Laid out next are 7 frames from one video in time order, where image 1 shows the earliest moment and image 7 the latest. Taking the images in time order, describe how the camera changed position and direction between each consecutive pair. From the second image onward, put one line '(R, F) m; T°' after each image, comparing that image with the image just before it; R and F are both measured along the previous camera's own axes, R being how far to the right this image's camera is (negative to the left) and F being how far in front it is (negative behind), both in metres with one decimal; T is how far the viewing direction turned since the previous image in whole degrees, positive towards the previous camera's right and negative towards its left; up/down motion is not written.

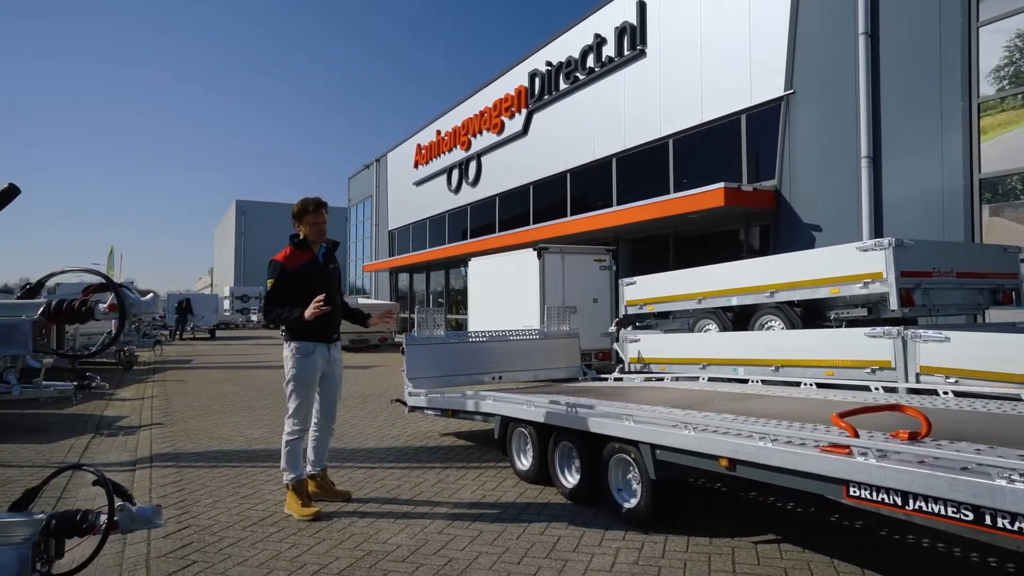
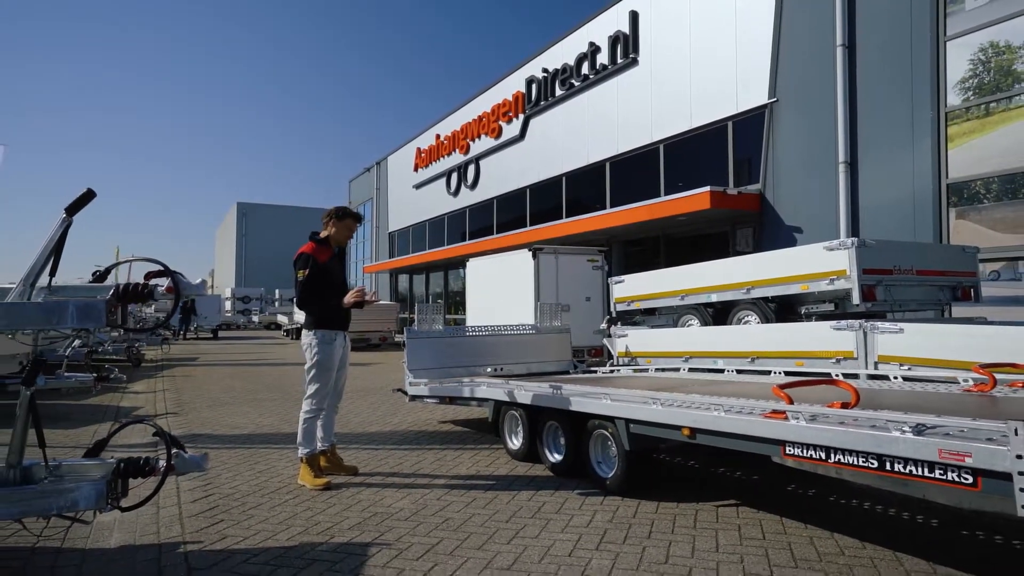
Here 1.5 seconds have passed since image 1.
(+0.1, -0.5) m; 0°
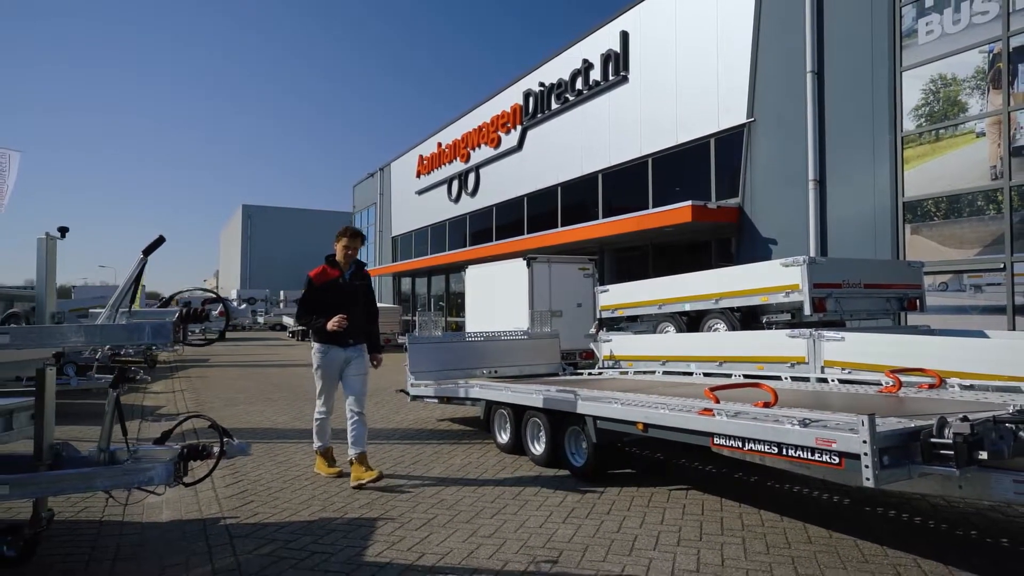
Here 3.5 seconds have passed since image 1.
(+0.1, -0.8) m; 0°
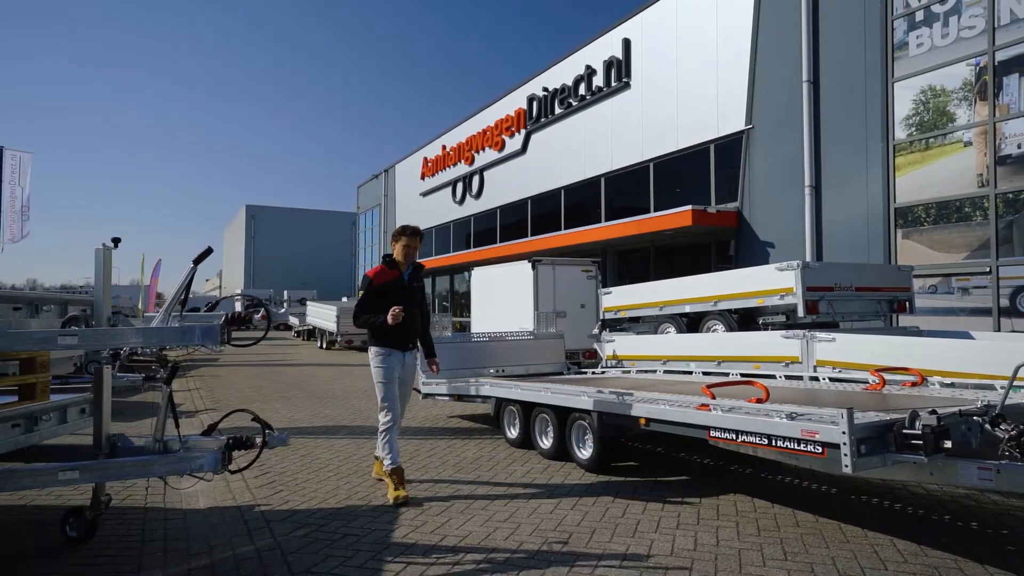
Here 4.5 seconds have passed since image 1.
(-0.1, -0.4) m; 0°
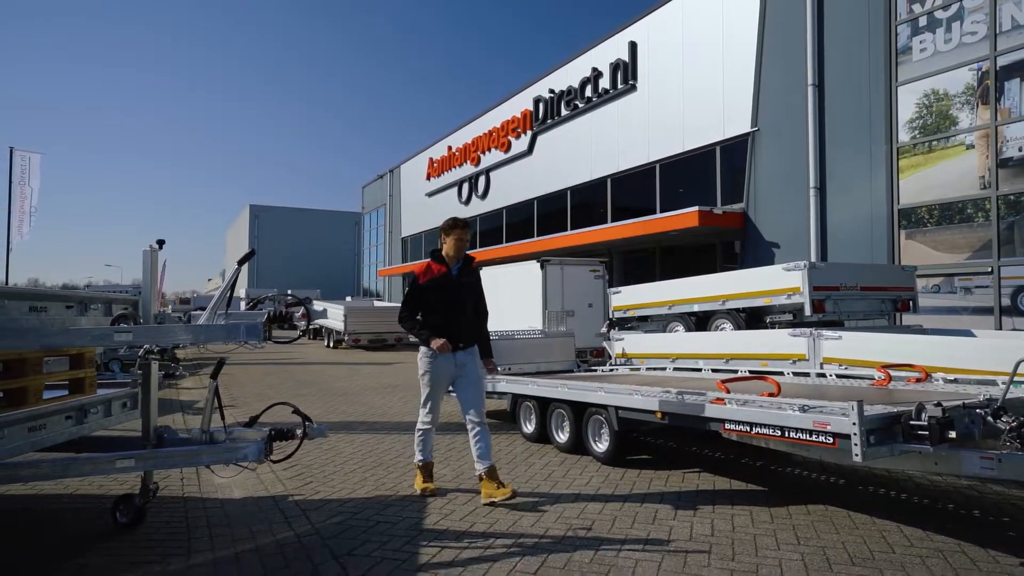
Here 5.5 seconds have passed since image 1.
(-0.2, -0.2) m; 0°
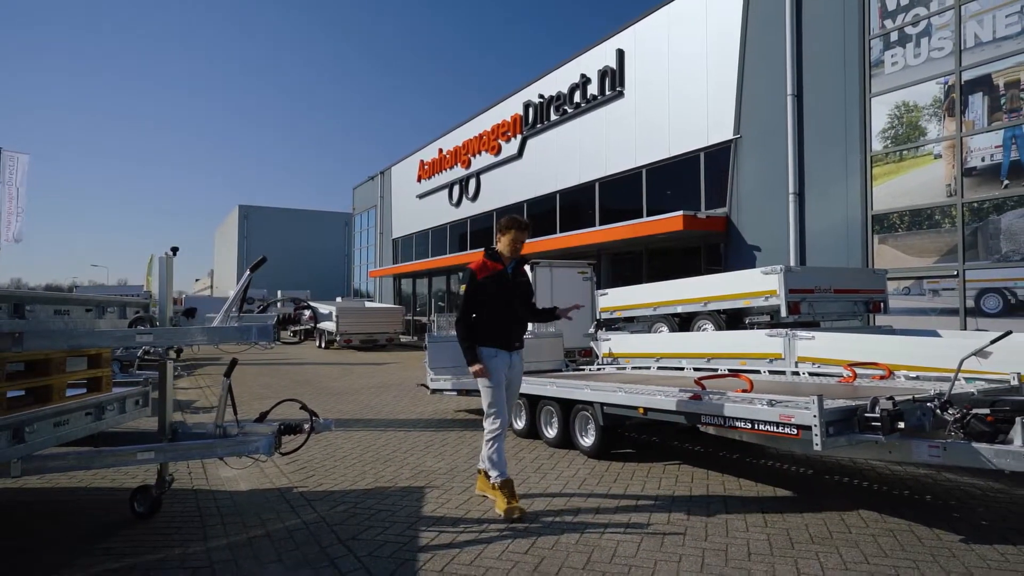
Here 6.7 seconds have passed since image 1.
(0.0, -0.4) m; +1°
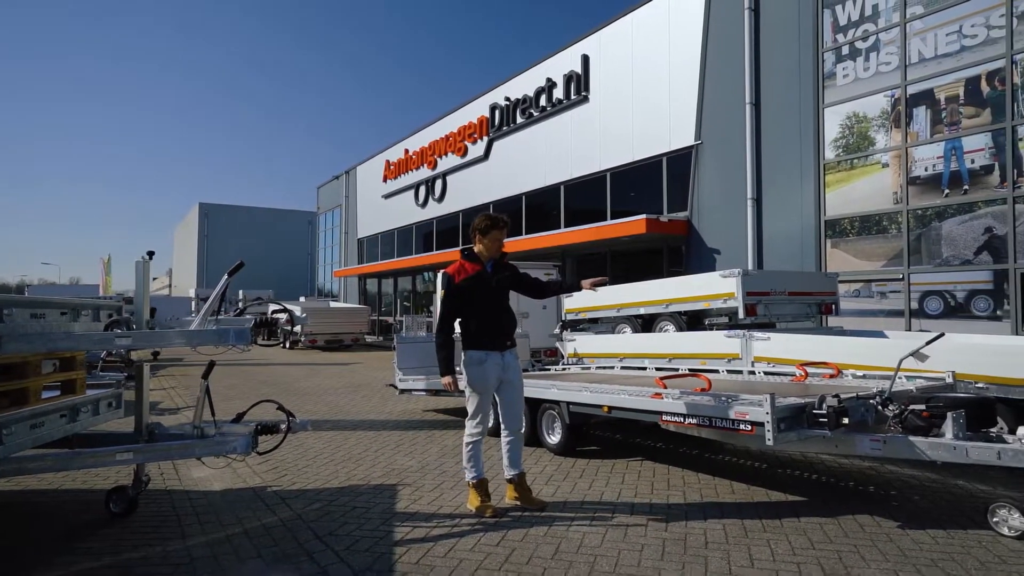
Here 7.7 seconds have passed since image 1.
(-0.1, -0.2) m; +3°
